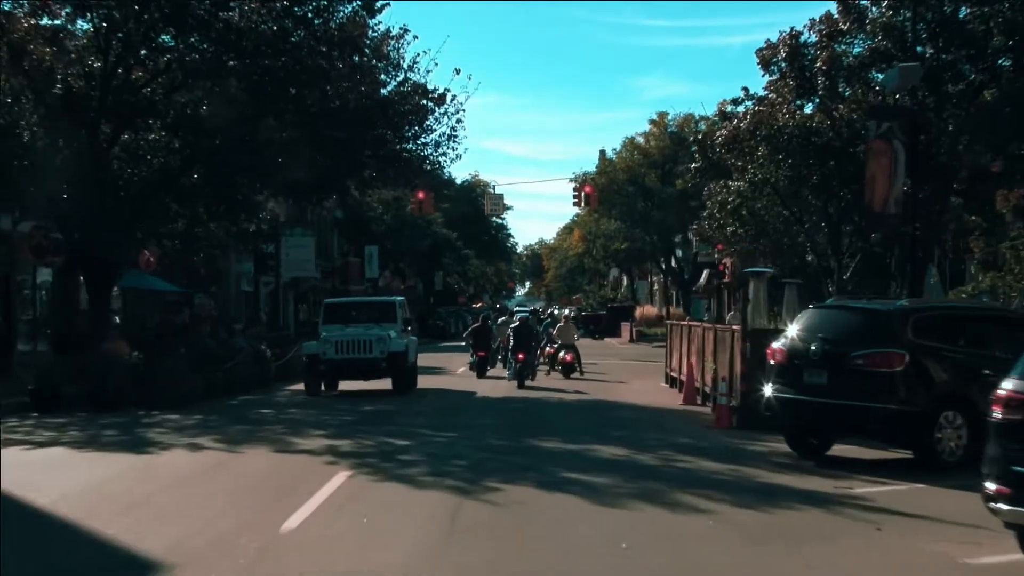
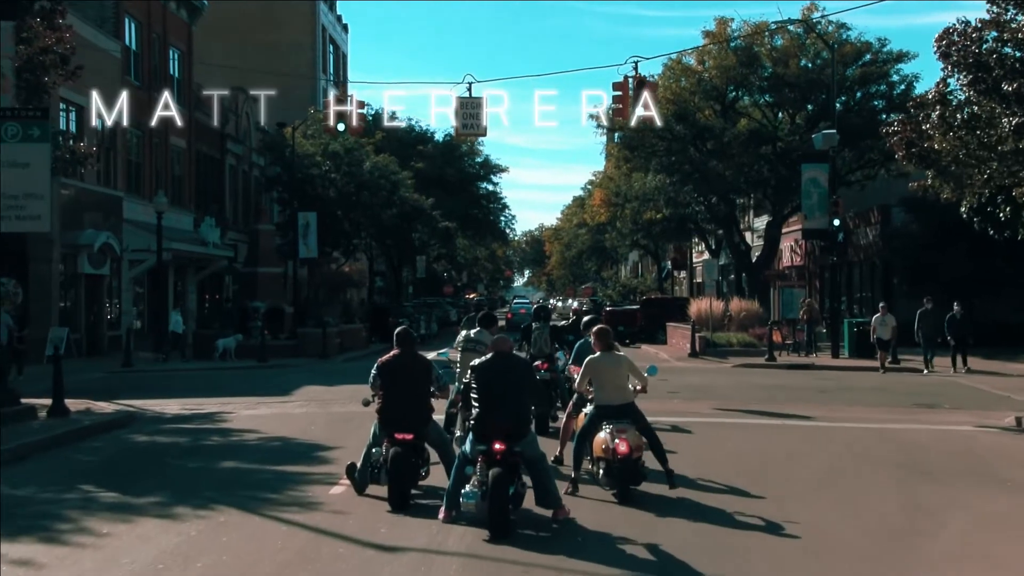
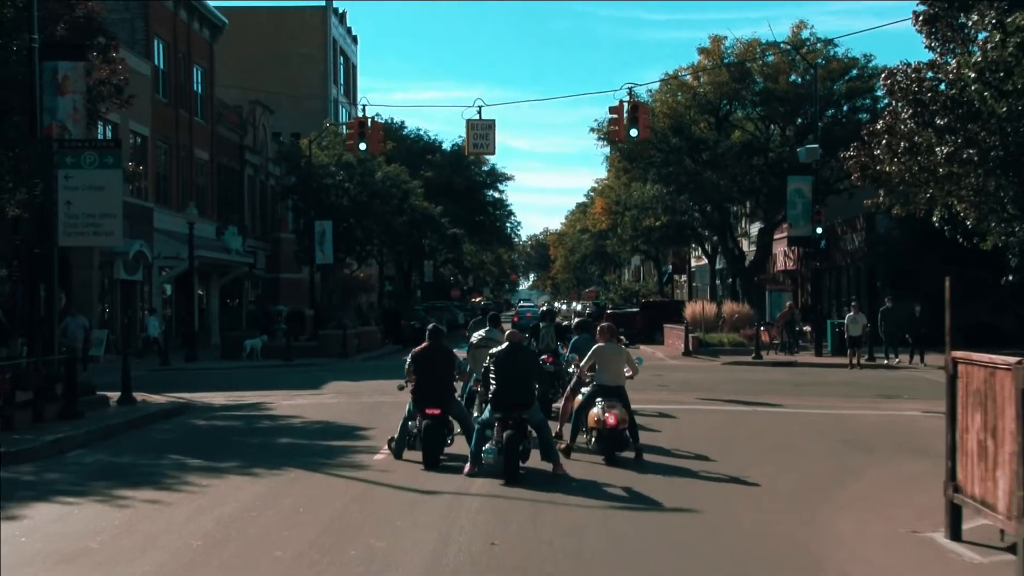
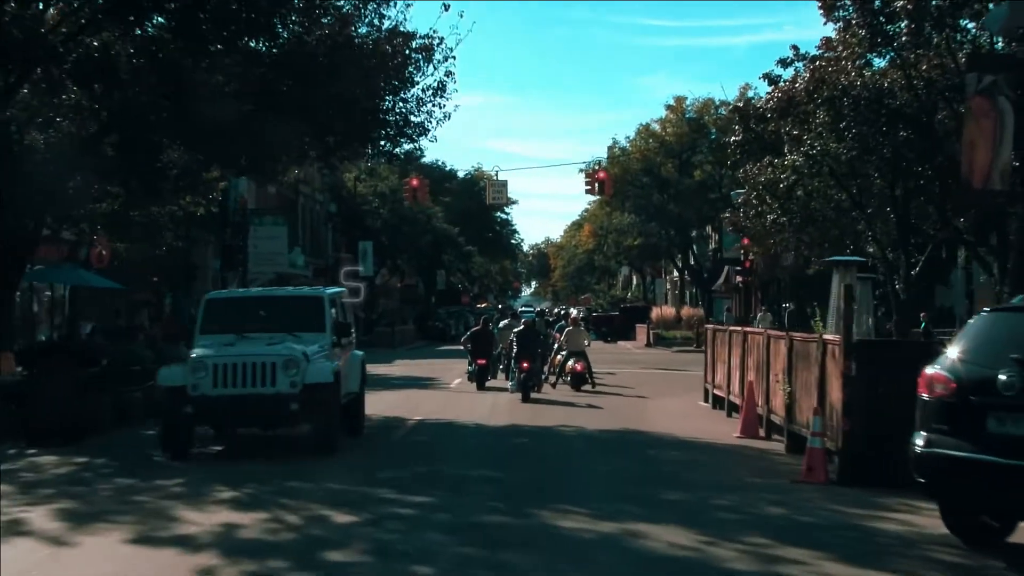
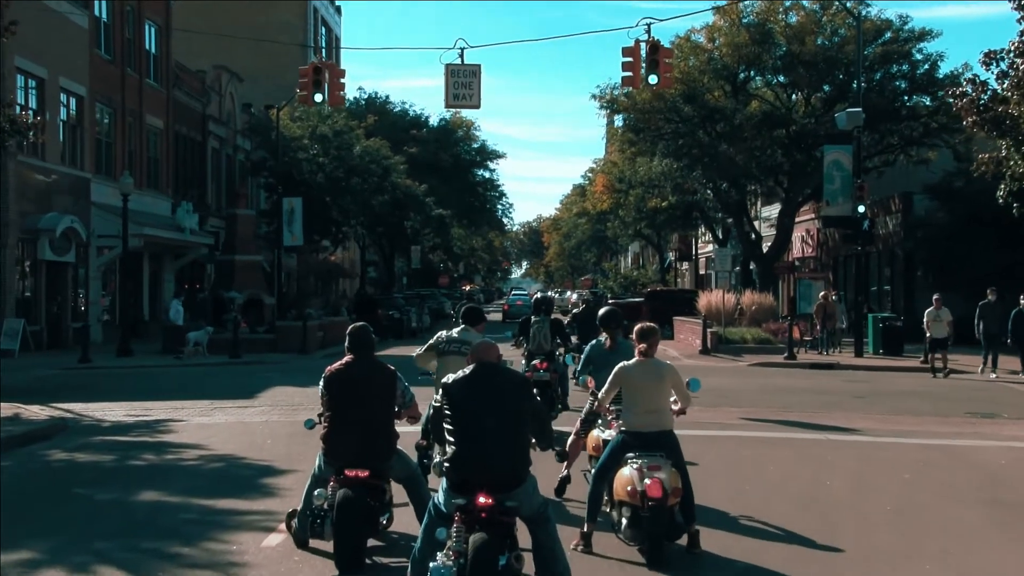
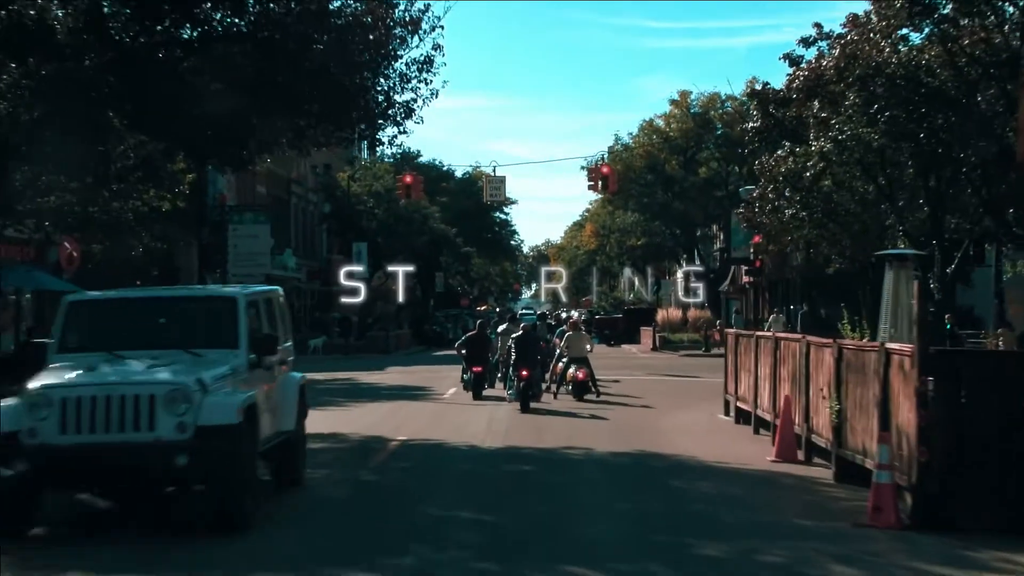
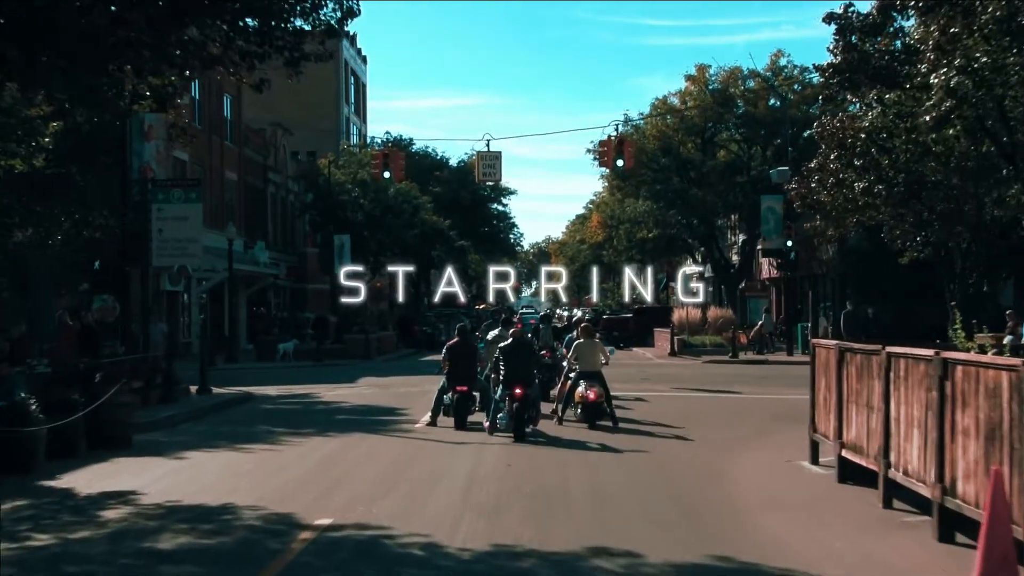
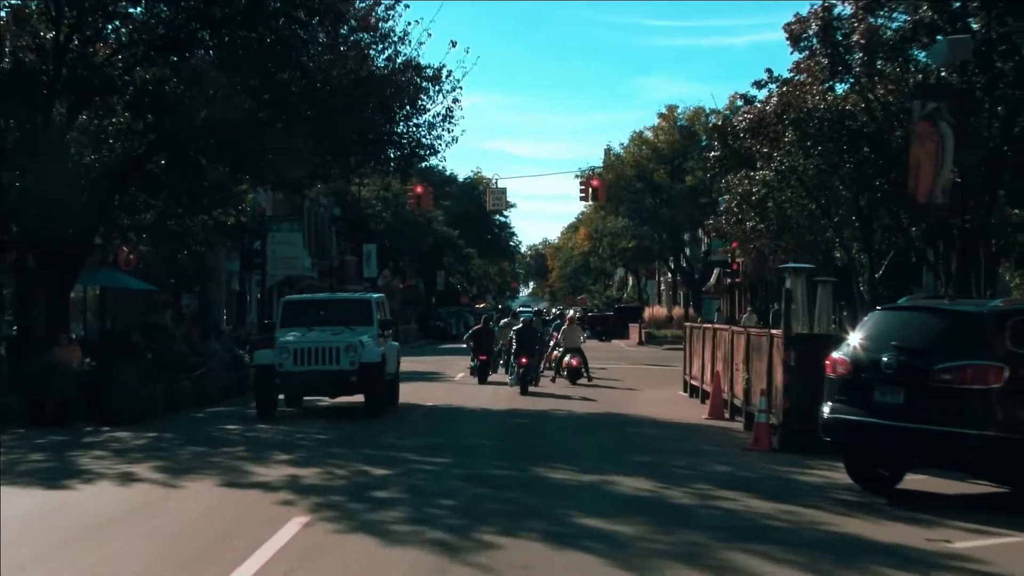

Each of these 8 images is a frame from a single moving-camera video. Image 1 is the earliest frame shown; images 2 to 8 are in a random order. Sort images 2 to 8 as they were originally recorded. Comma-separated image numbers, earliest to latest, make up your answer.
8, 4, 6, 7, 3, 2, 5
